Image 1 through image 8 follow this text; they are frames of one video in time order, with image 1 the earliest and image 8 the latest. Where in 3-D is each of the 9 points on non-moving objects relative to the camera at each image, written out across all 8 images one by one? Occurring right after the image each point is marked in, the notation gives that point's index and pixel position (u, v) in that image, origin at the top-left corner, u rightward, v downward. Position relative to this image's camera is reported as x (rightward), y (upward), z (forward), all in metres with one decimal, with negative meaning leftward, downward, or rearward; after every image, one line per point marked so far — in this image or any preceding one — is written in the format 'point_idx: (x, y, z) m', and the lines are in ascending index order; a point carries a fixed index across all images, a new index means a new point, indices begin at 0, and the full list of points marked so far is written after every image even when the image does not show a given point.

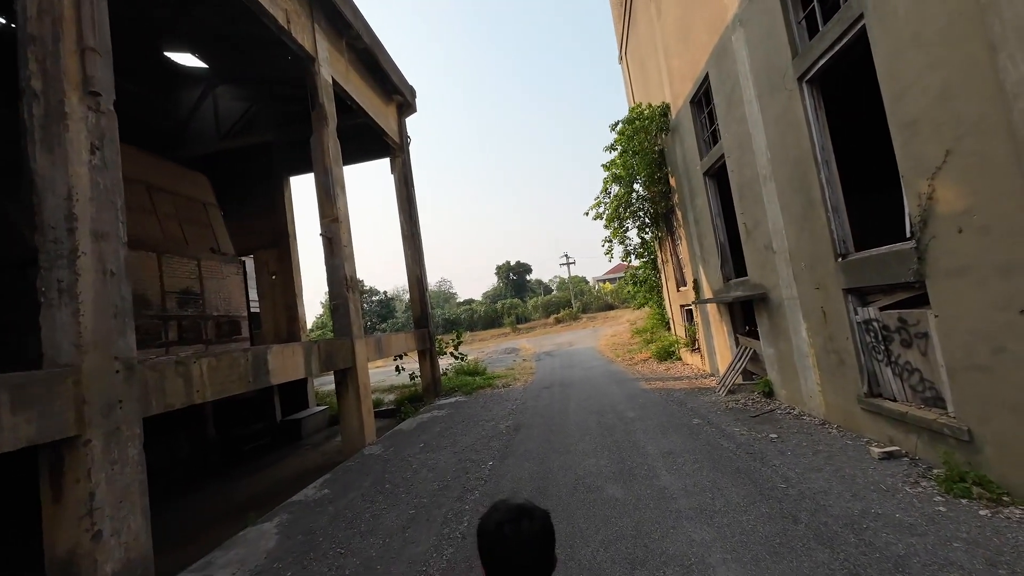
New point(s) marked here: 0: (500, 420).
0: (-0.2, -2.5, +8.1) m
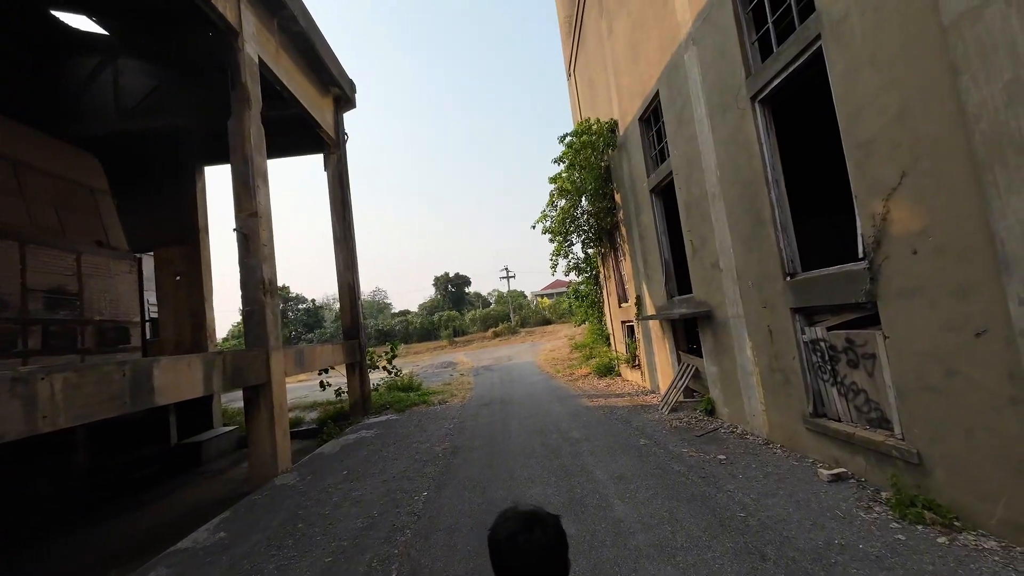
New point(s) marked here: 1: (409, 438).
0: (-1.3, -2.7, +7.4) m
1: (-2.0, -2.8, +8.1) m
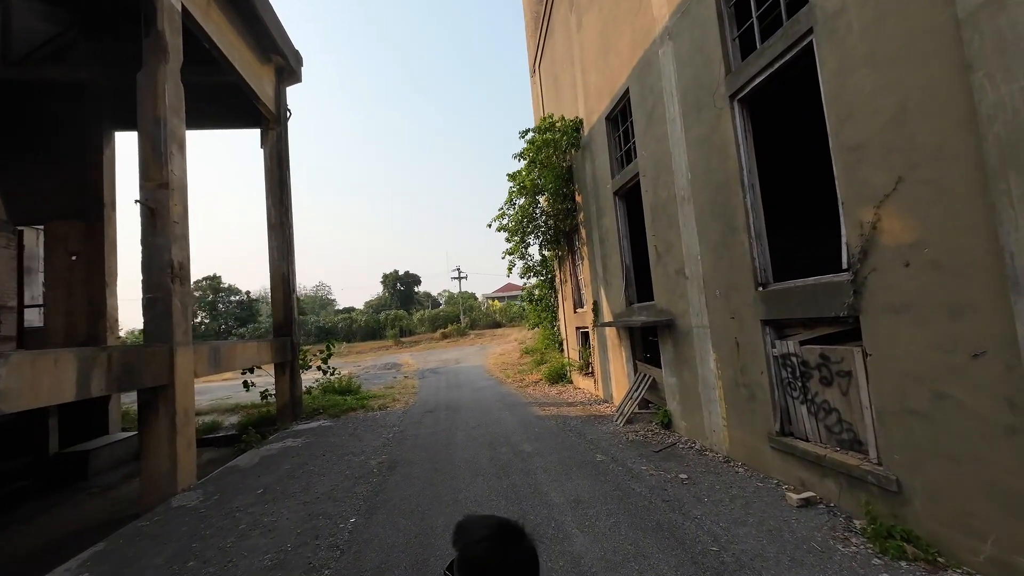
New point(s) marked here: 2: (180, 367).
0: (-2.2, -2.6, +6.7) m
1: (-2.9, -2.7, +7.2) m
2: (-4.6, -1.1, +5.9) m
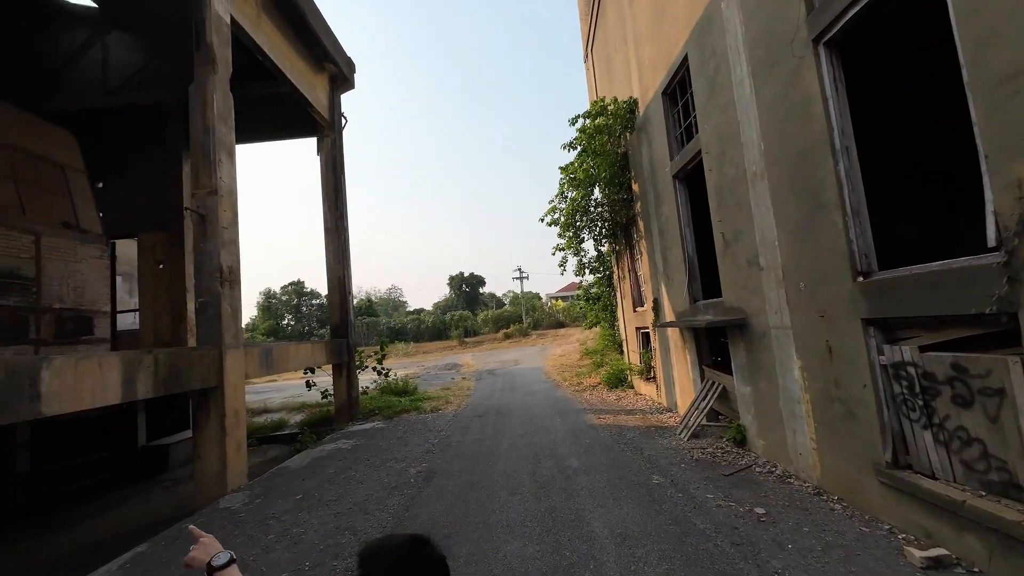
0: (-1.5, -2.6, +6.4) m
1: (-2.1, -2.7, +7.1) m
2: (-4.0, -1.2, +6.1) m
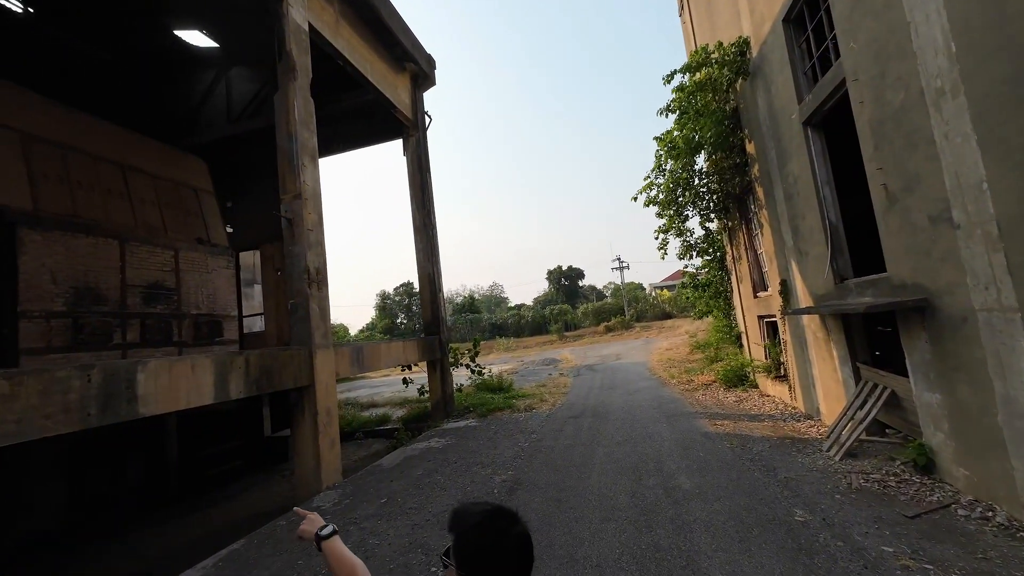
0: (-0.2, -2.5, +5.9) m
1: (-0.6, -2.6, +6.7) m
2: (-2.8, -1.2, +6.2) m
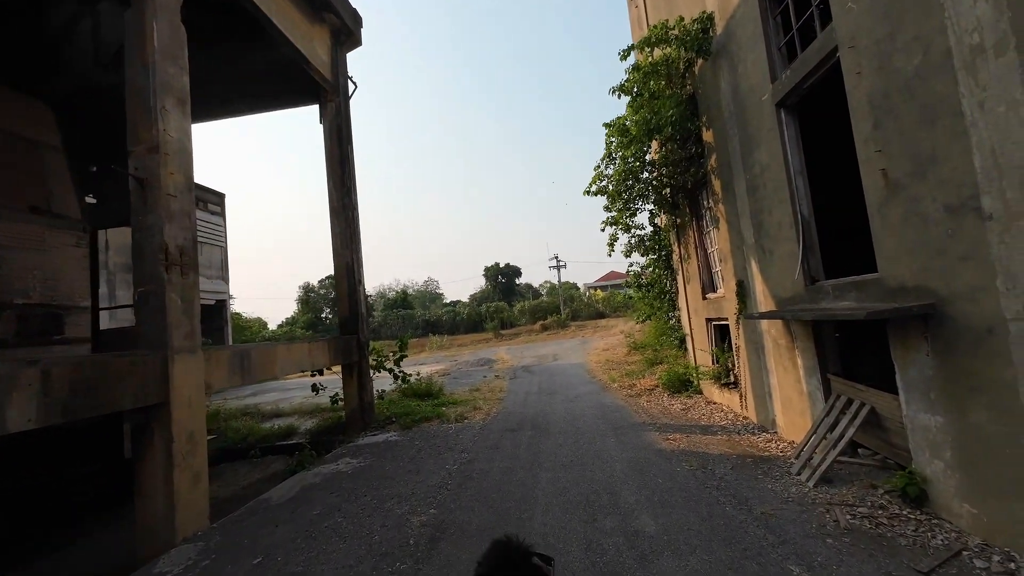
0: (-1.0, -2.4, +4.8) m
1: (-1.6, -2.5, +5.5) m
2: (-3.6, -1.0, +4.6) m
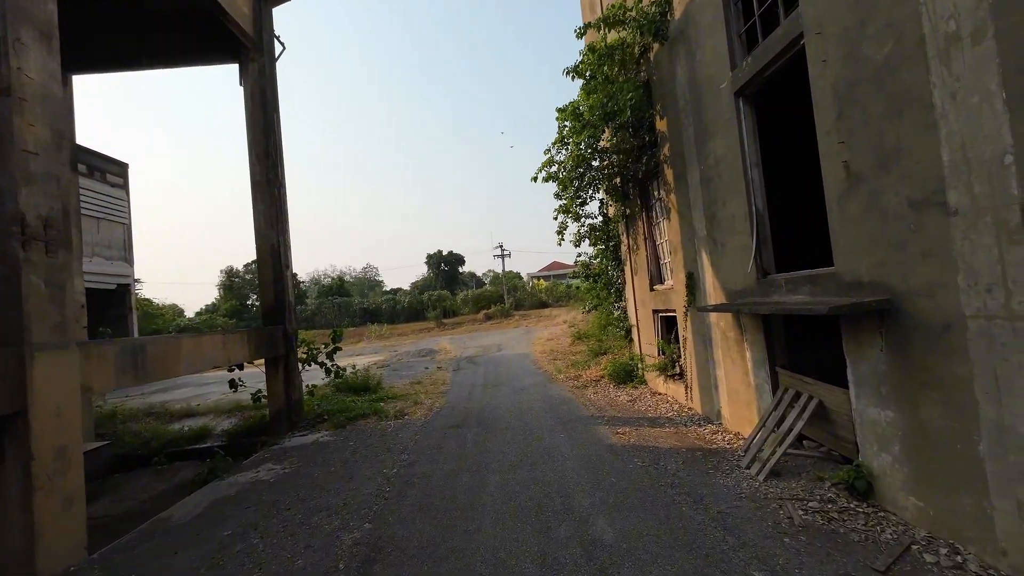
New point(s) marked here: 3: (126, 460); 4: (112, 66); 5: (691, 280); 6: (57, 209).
0: (-1.6, -2.2, +4.3) m
1: (-2.2, -2.4, +4.9) m
2: (-4.1, -0.8, +3.7) m
3: (-7.1, -3.2, +7.9) m
4: (-8.5, +4.7, +9.1) m
5: (+2.6, +0.1, +6.3) m
6: (-4.3, +0.7, +4.1) m
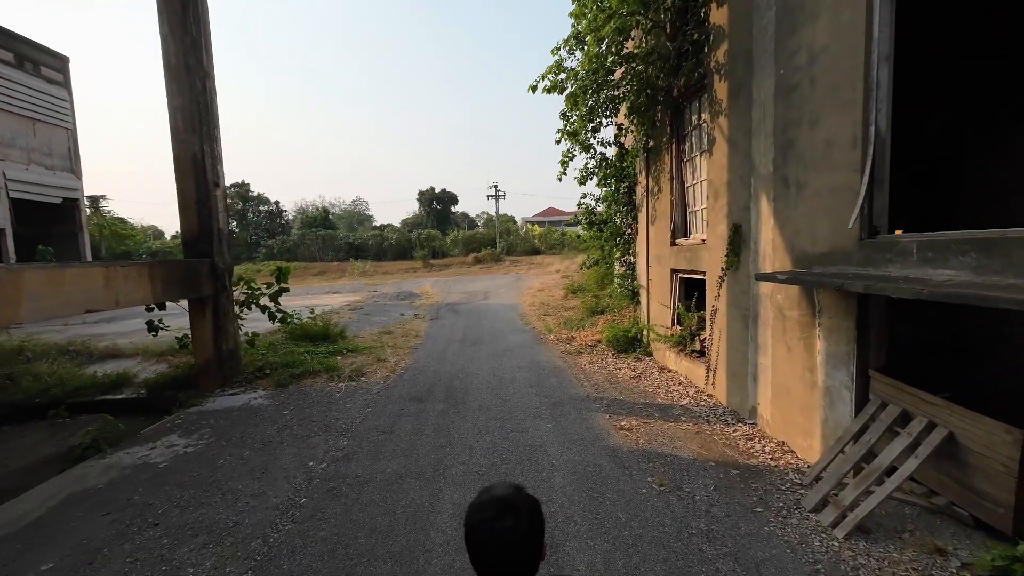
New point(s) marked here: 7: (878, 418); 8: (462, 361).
0: (-1.9, -1.7, +2.9) m
1: (-2.5, -1.7, +3.6) m
2: (-4.2, -0.3, +2.1) m
3: (-7.5, -1.9, +6.5) m
4: (-8.4, +6.2, +6.7) m
5: (+2.5, +0.6, +4.7) m
6: (-4.3, +1.4, +2.3) m
7: (+2.6, -0.9, +3.0) m
8: (-0.9, -1.2, +7.3) m
